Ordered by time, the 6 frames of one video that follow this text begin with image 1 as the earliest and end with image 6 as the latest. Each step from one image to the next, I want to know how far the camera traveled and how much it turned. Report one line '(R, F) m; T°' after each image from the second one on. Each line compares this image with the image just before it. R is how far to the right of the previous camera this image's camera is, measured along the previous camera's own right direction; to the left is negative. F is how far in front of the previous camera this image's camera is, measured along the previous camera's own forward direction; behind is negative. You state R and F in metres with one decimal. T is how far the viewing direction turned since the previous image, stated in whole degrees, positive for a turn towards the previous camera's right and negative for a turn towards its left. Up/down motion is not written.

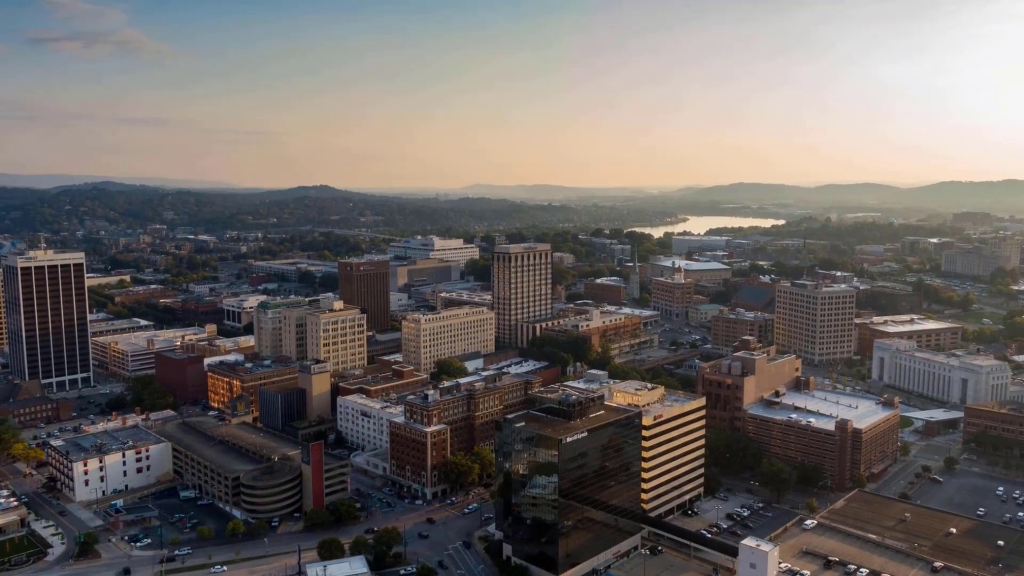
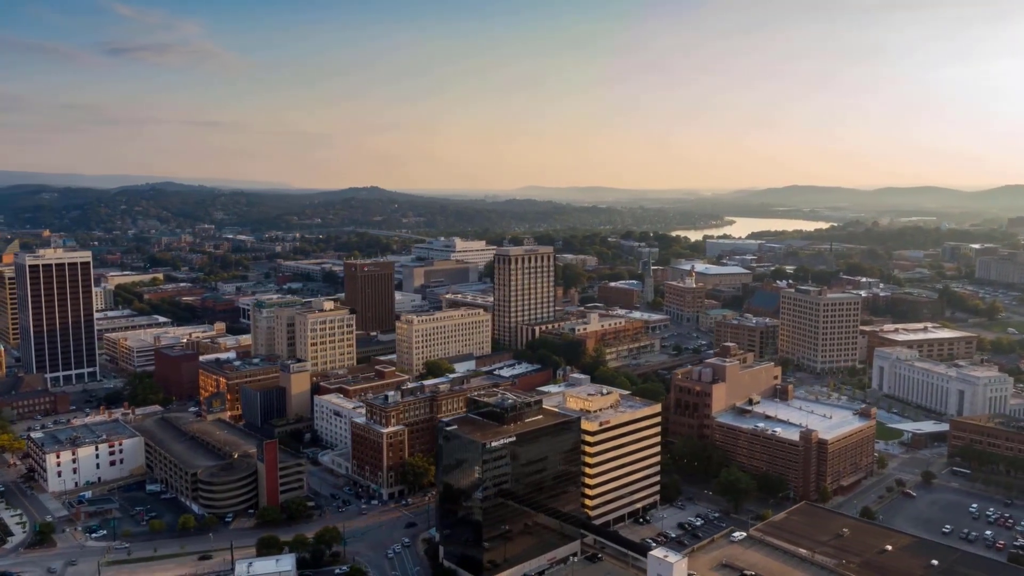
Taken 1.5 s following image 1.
(+5.1, +0.3) m; -4°
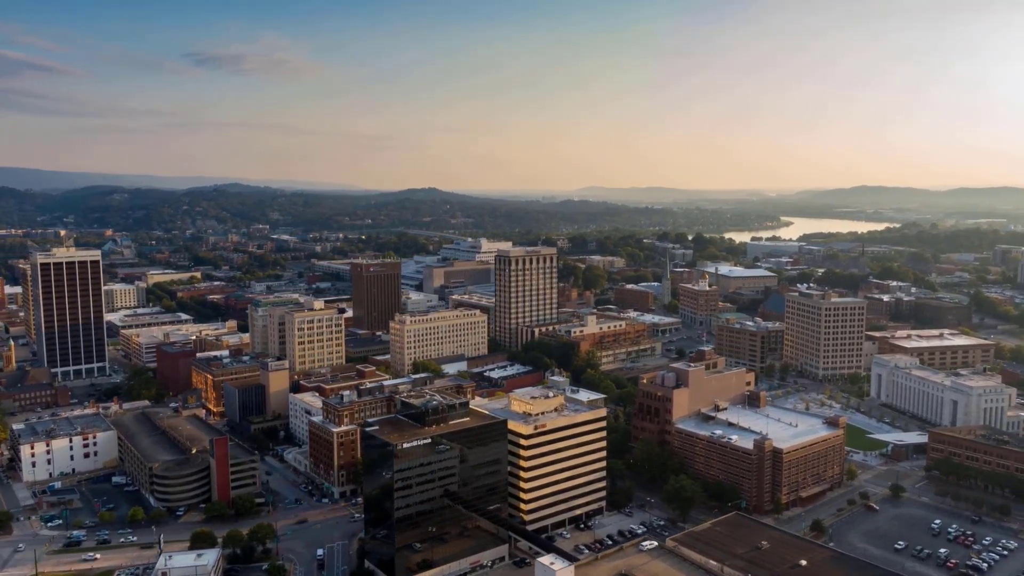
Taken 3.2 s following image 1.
(+6.0, +0.4) m; -4°
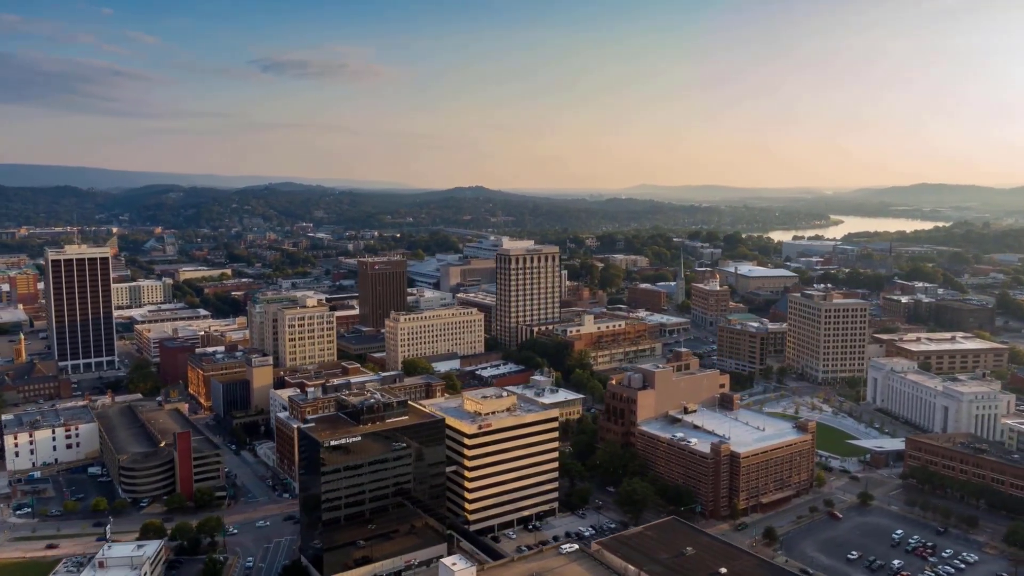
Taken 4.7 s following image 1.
(+5.1, +0.3) m; -4°
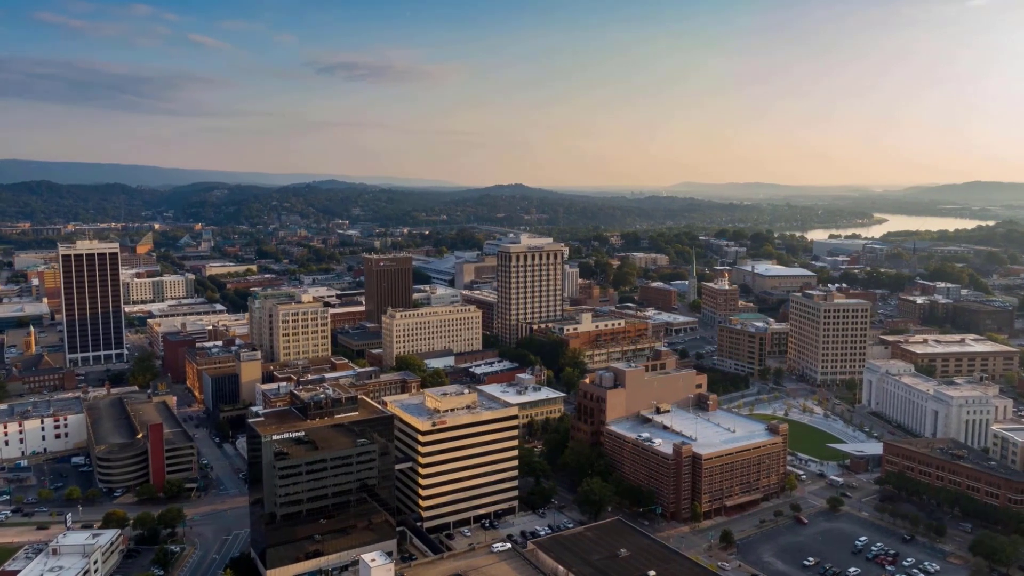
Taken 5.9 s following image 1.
(+4.2, +0.2) m; -3°
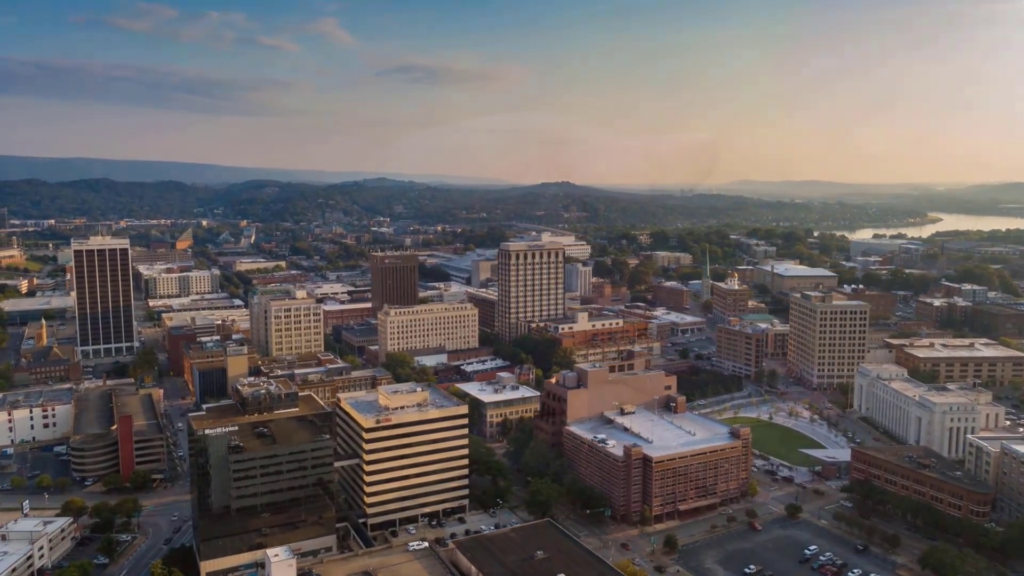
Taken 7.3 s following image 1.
(+5.0, +0.3) m; -4°
